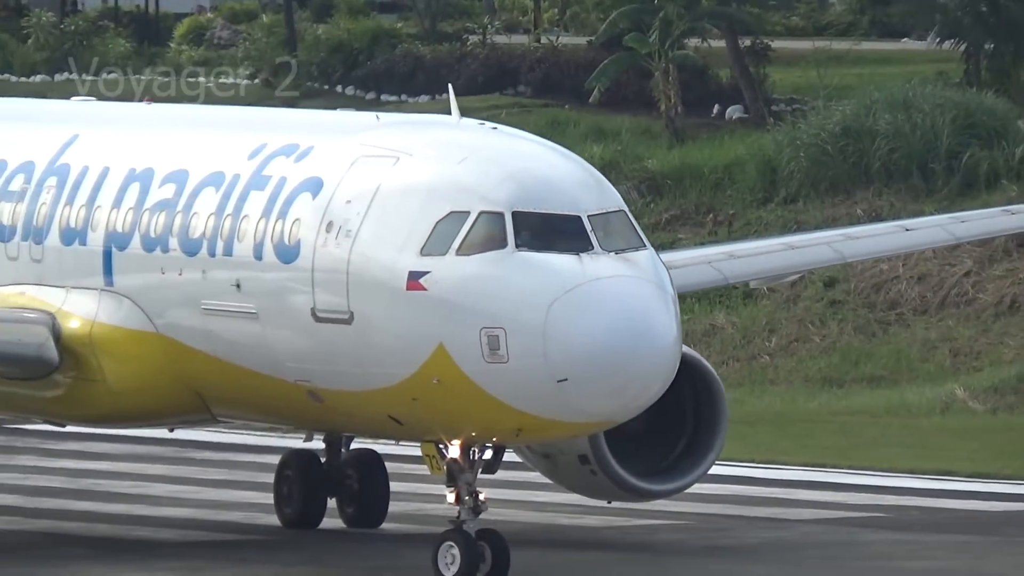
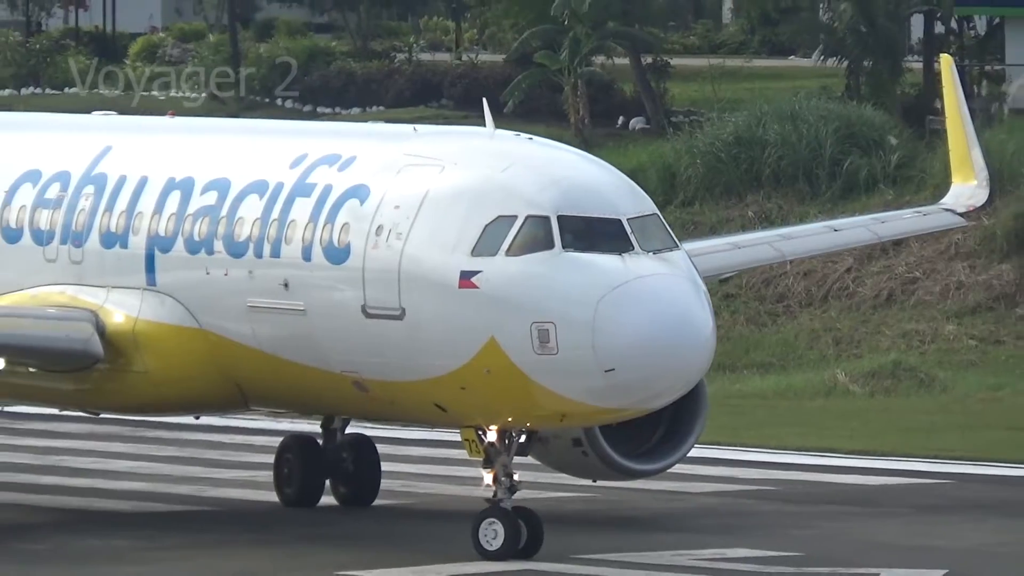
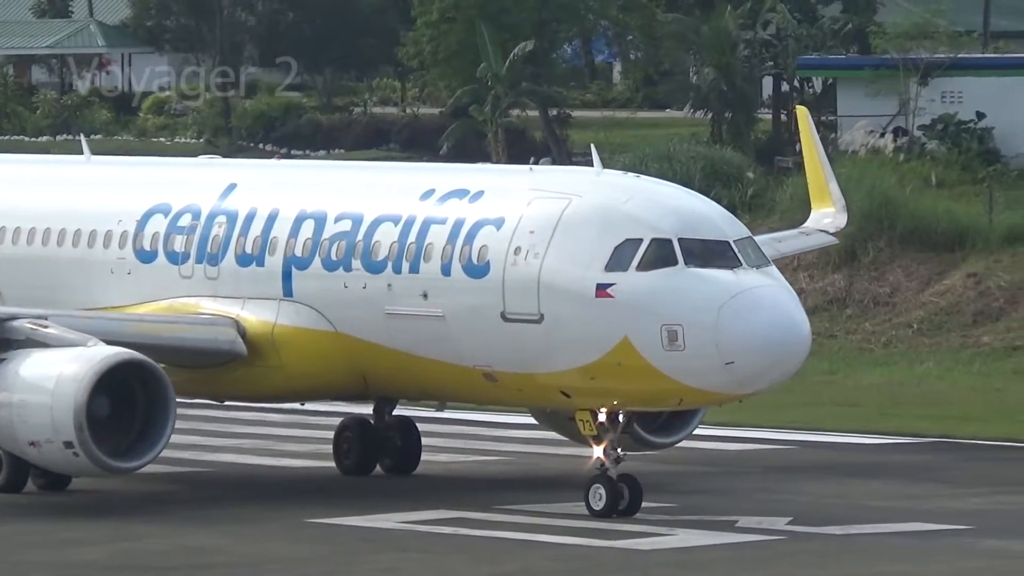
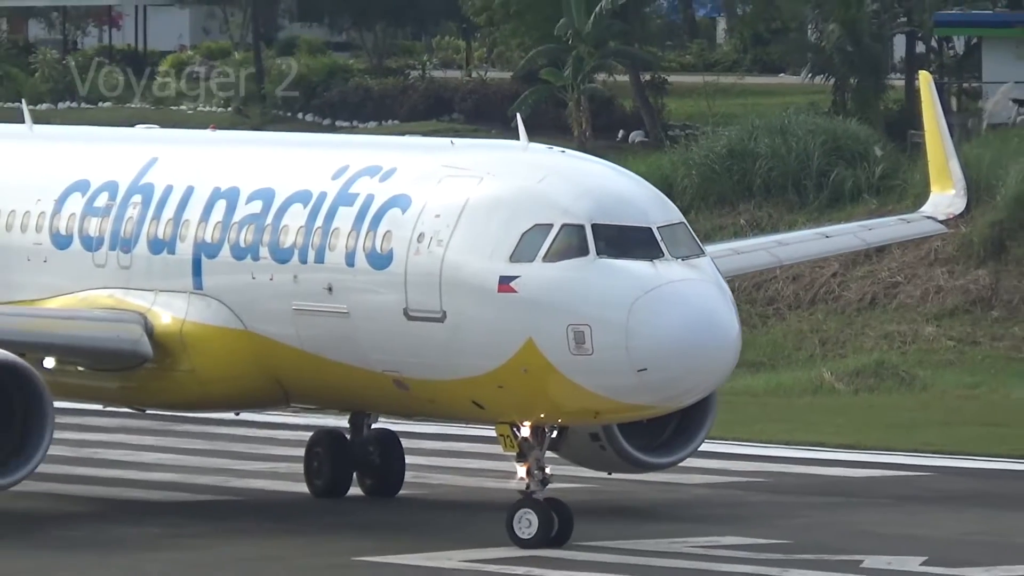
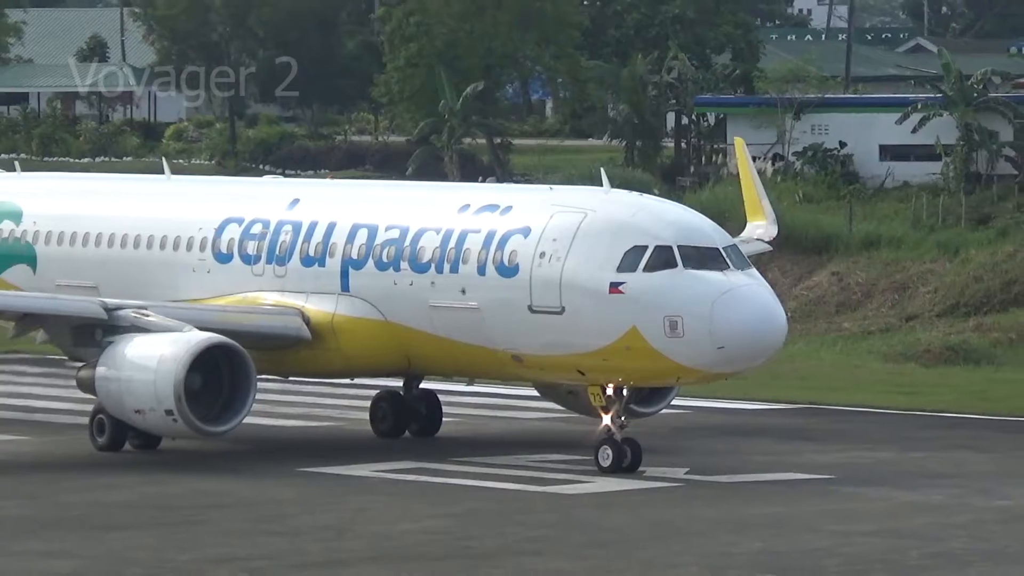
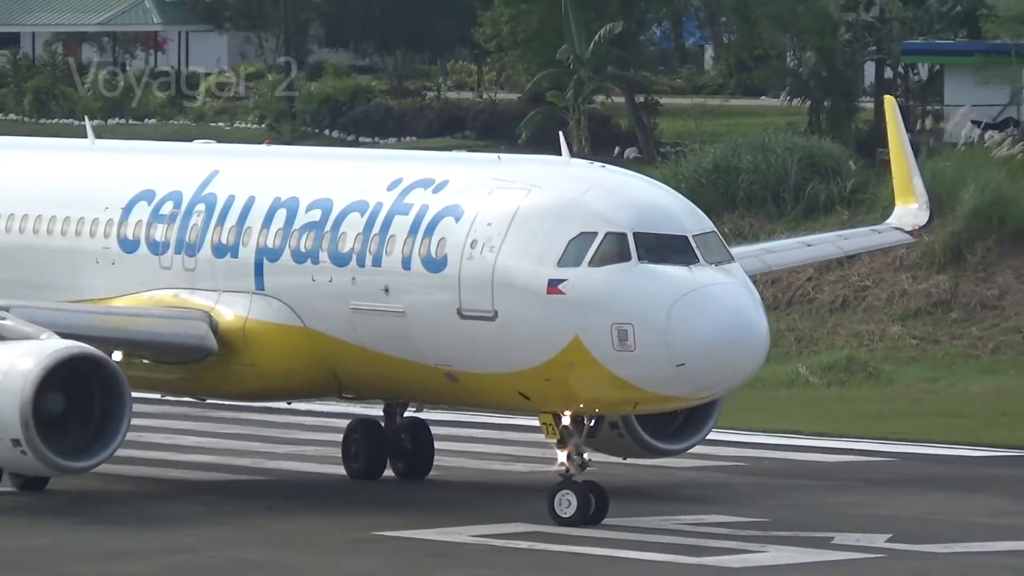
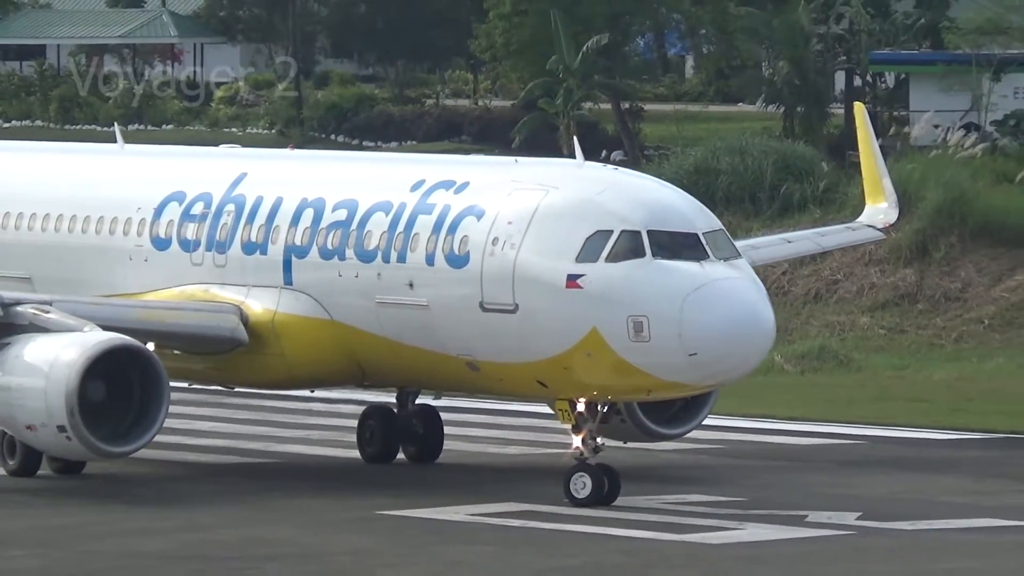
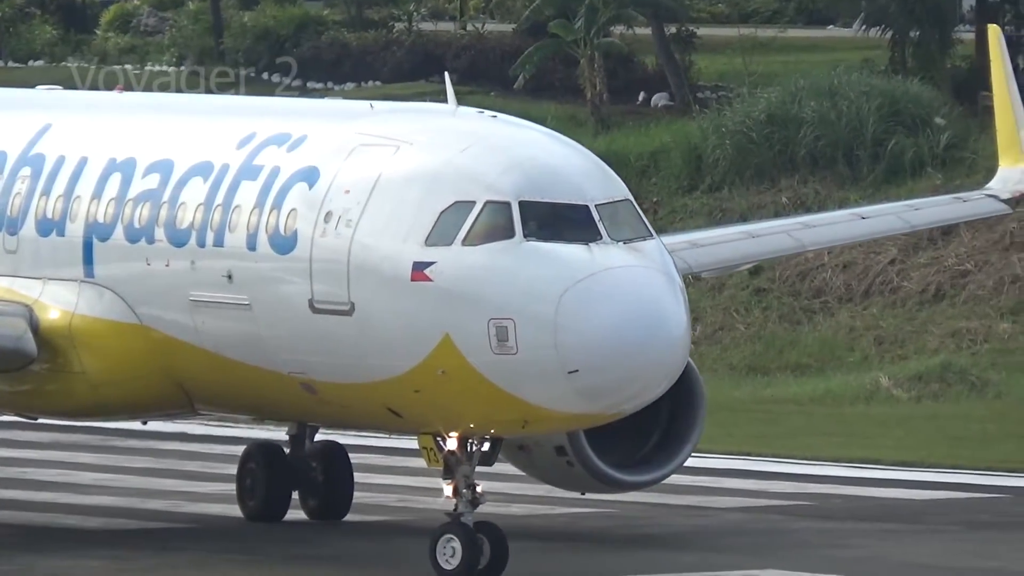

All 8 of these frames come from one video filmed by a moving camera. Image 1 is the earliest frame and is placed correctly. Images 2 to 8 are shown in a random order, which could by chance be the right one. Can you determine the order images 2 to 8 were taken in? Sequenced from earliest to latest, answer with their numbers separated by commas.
8, 2, 4, 6, 7, 3, 5
